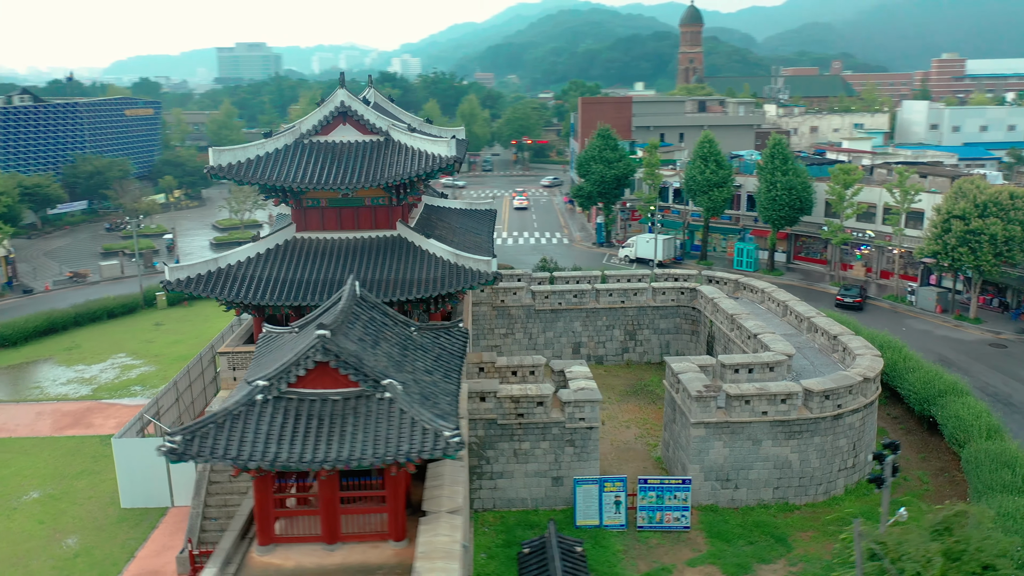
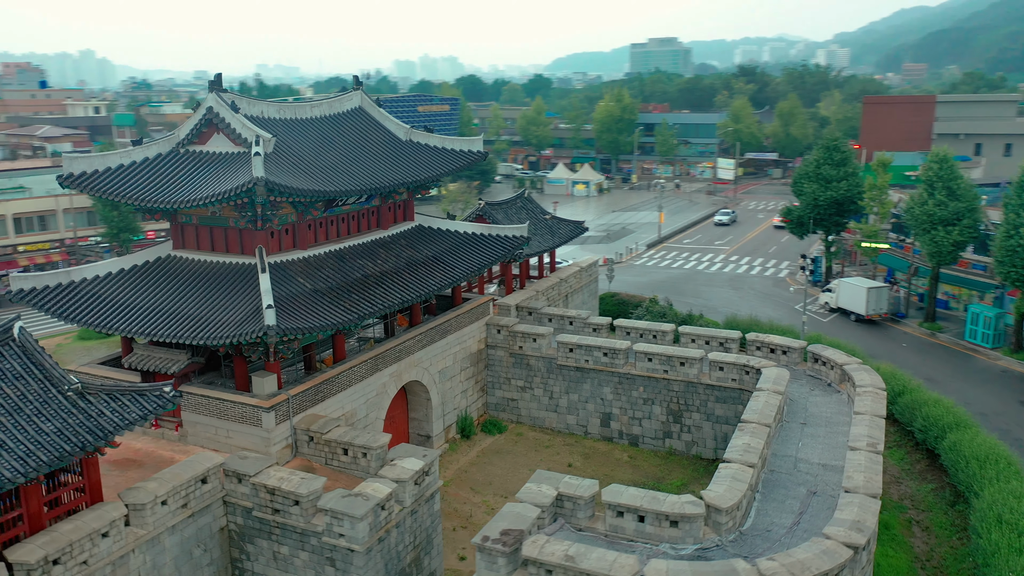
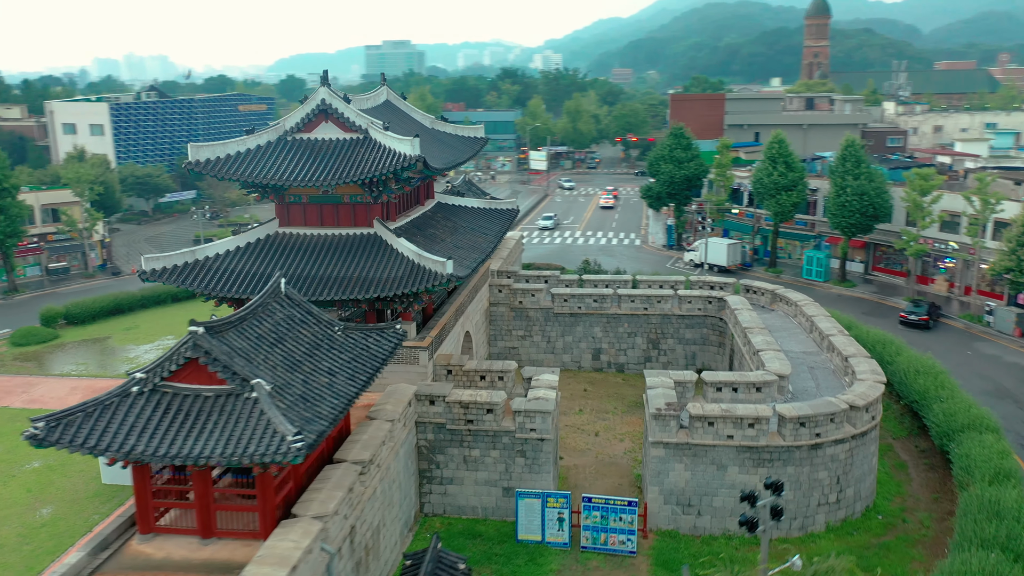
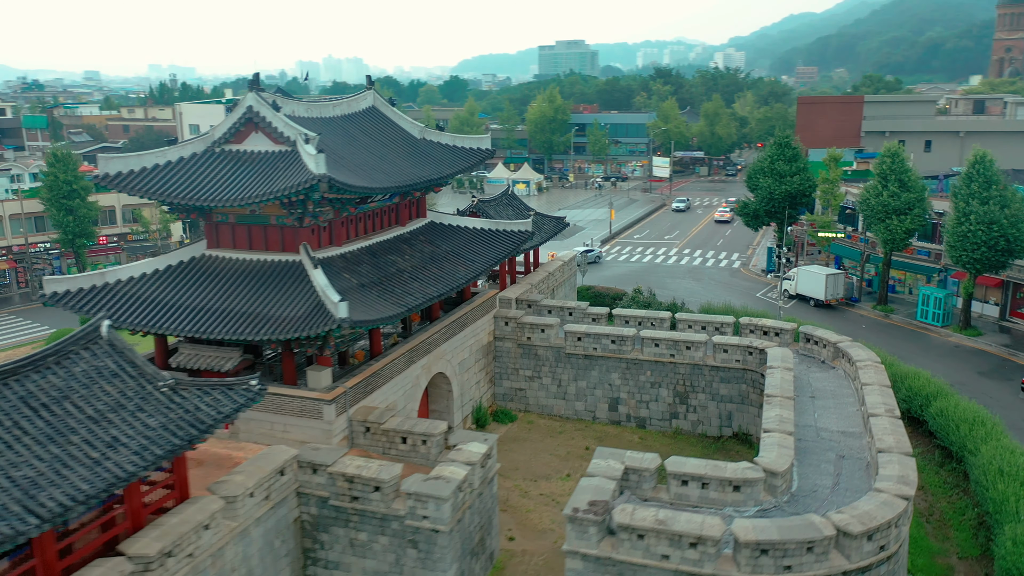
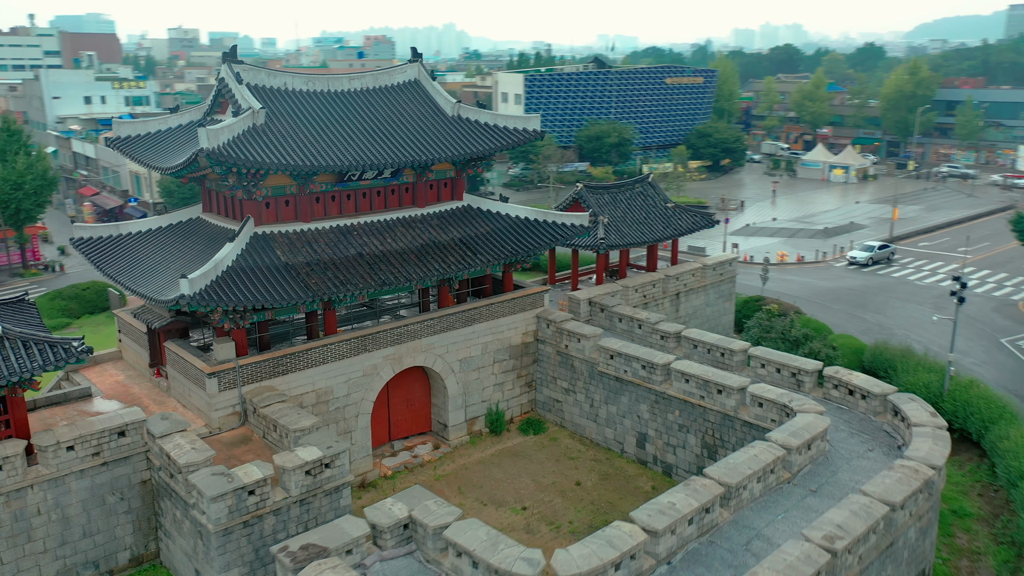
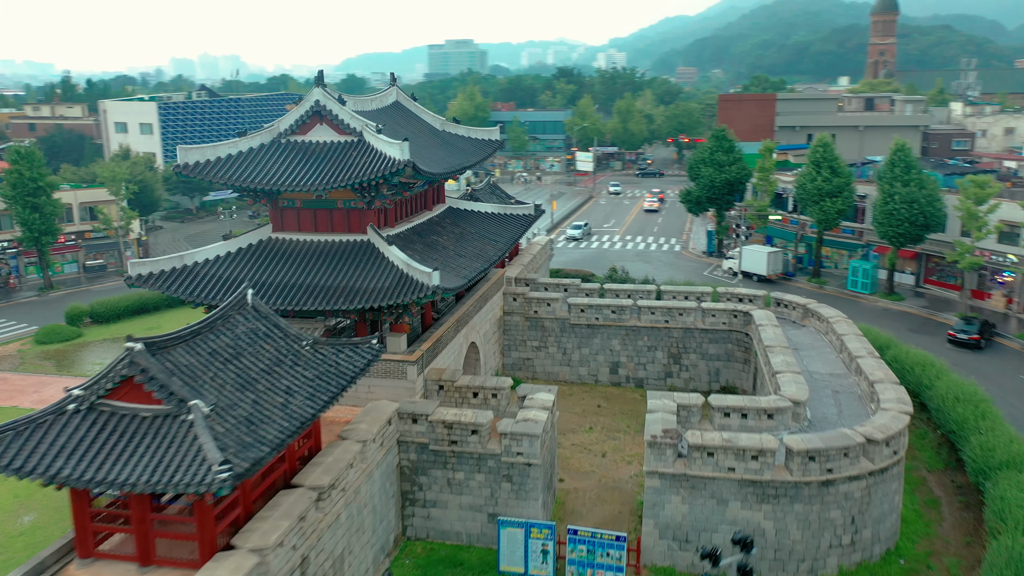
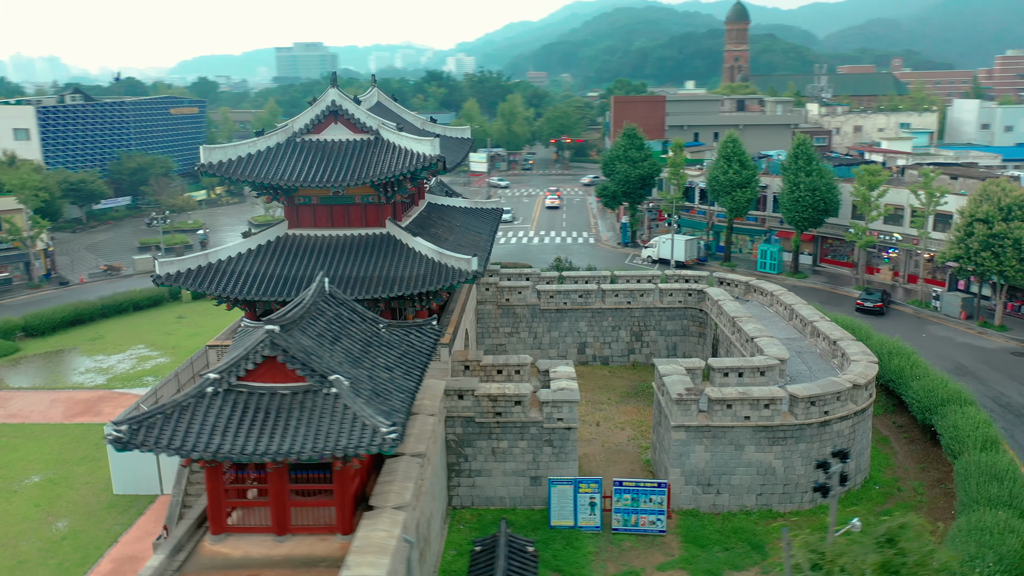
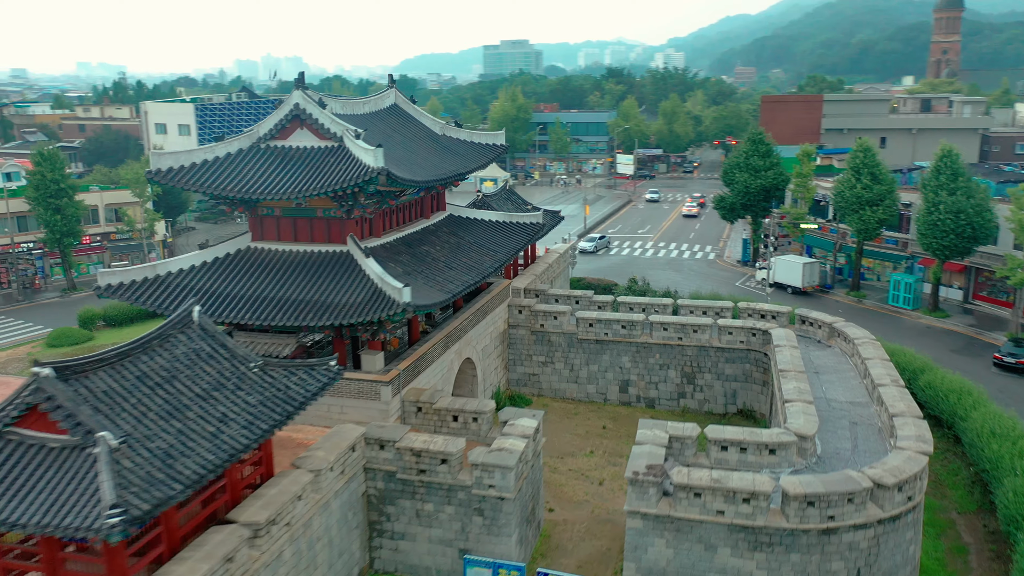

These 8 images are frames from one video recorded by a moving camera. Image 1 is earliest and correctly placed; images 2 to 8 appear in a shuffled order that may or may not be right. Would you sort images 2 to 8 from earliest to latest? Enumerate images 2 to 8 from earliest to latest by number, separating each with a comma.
7, 3, 6, 8, 4, 2, 5
